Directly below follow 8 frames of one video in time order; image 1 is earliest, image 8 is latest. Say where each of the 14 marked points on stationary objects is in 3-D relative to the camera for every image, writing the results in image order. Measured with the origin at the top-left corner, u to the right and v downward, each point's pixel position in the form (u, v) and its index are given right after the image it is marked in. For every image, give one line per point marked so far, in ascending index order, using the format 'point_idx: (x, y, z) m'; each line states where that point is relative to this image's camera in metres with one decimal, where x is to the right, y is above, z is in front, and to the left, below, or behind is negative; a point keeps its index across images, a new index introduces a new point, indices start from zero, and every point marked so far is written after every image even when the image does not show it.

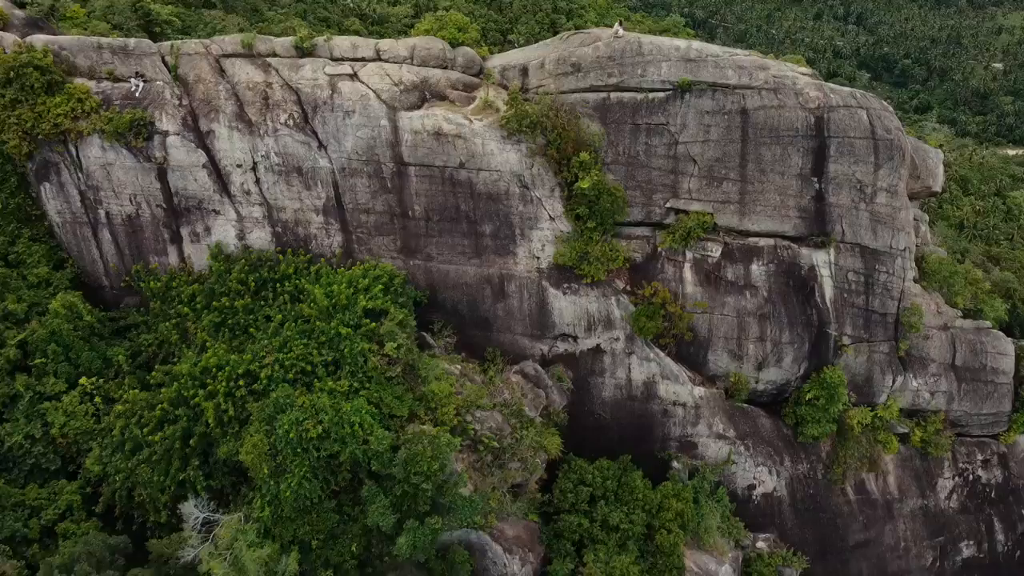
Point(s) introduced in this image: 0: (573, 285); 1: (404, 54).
0: (+1.0, 0.0, +12.8) m
1: (-1.7, +3.7, +12.7) m
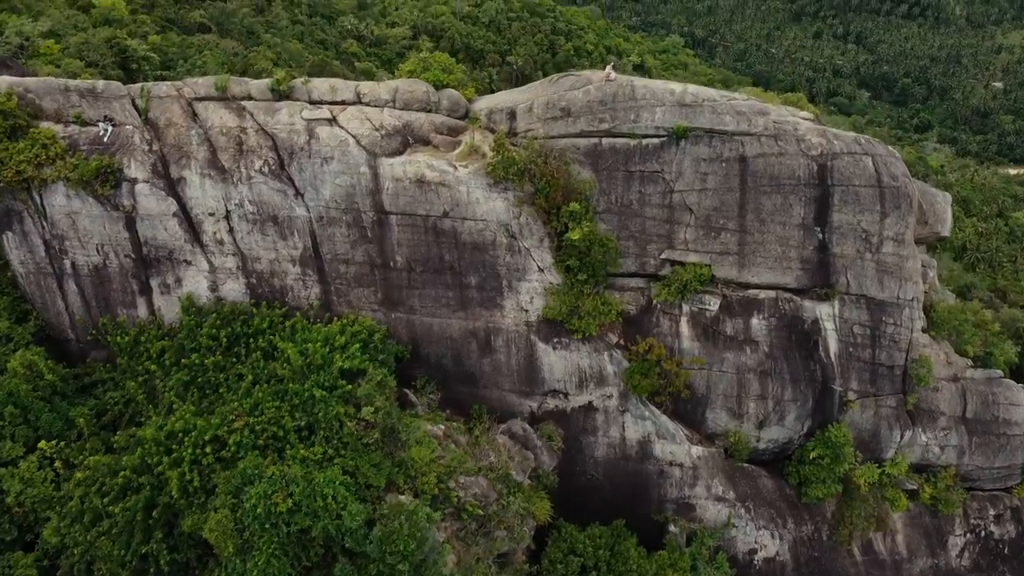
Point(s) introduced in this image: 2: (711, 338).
0: (+0.8, -0.8, +12.1) m
1: (-1.9, +2.9, +12.1) m
2: (+3.0, -0.8, +12.1) m
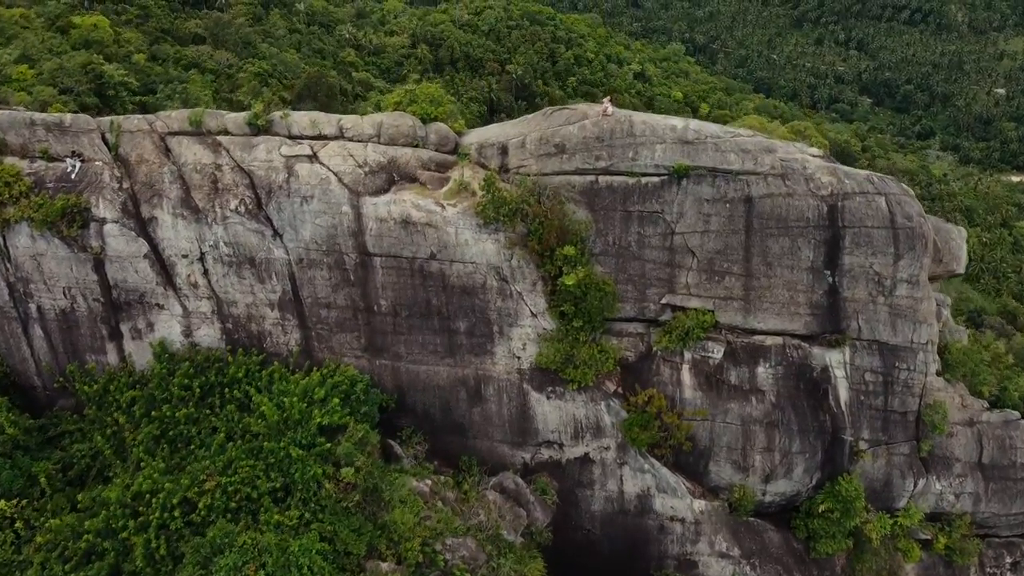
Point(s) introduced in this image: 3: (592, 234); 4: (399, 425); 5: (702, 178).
0: (+0.6, -1.4, +11.4) m
1: (-2.0, +2.2, +11.4) m
2: (+2.9, -1.4, +11.4) m
3: (+1.1, +0.7, +11.1) m
4: (-1.6, -2.0, +11.7) m
5: (+2.5, +1.5, +10.7) m
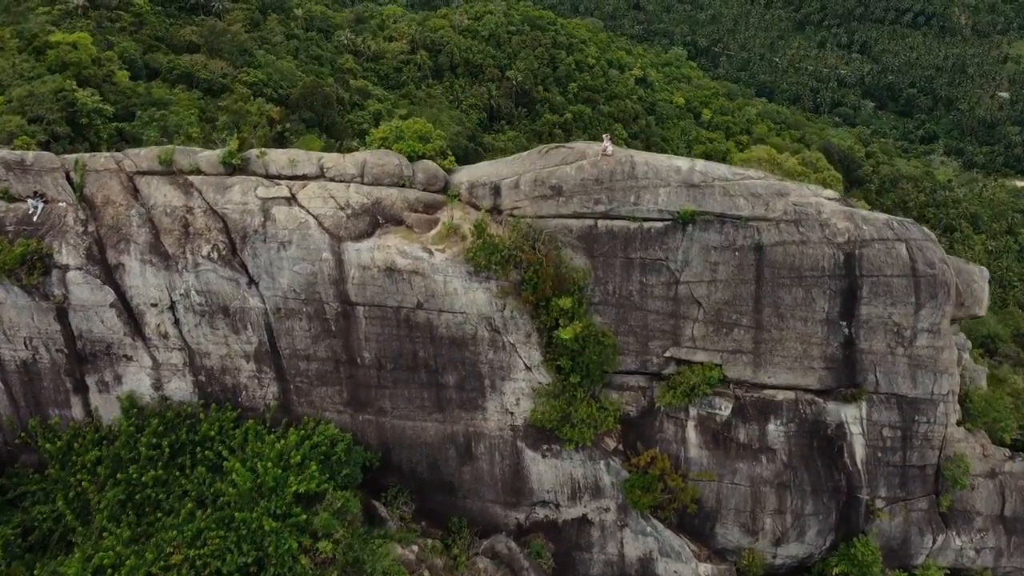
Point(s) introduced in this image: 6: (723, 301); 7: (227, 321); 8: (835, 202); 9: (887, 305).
0: (+0.5, -2.1, +10.7) m
1: (-2.1, +1.5, +10.7) m
2: (+2.8, -2.1, +10.6) m
3: (+1.0, +0.1, +10.3) m
4: (-1.7, -2.6, +11.0) m
5: (+2.4, +0.8, +9.9) m
6: (+2.7, -0.2, +10.2) m
7: (-3.7, -0.4, +10.5) m
8: (+4.1, +1.1, +10.2) m
9: (+4.7, -0.2, +10.2) m
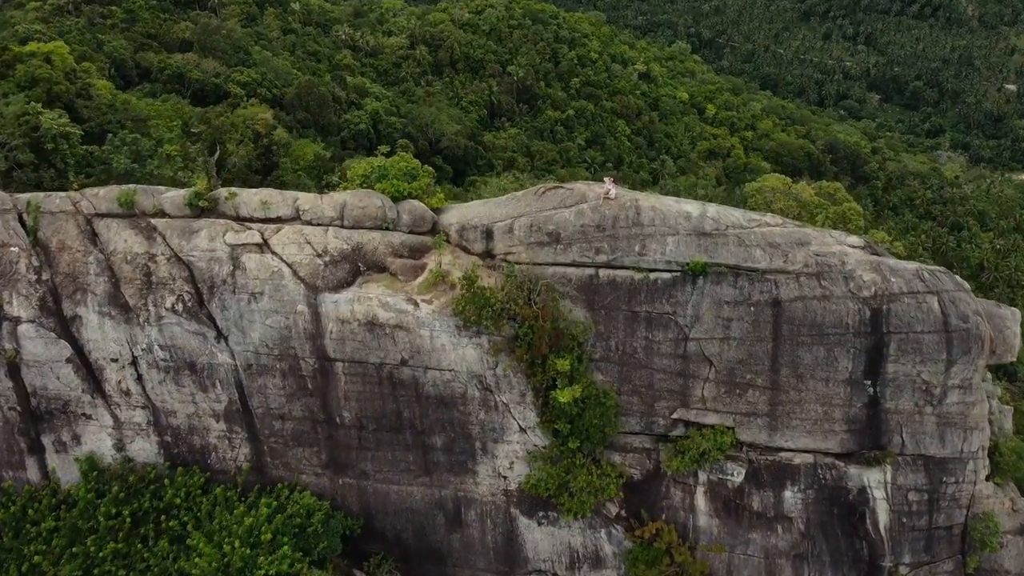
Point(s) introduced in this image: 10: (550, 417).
0: (+0.5, -2.7, +9.8) m
1: (-2.2, +0.9, +9.8) m
2: (+2.7, -2.7, +9.8) m
3: (+0.9, -0.6, +9.4) m
4: (-1.8, -3.3, +10.1) m
5: (+2.4, +0.1, +9.0) m
6: (+2.6, -0.8, +9.3) m
7: (-3.8, -1.1, +9.6) m
8: (+4.0, +0.4, +9.3) m
9: (+4.6, -0.9, +9.2) m
10: (+0.5, -1.5, +9.5) m
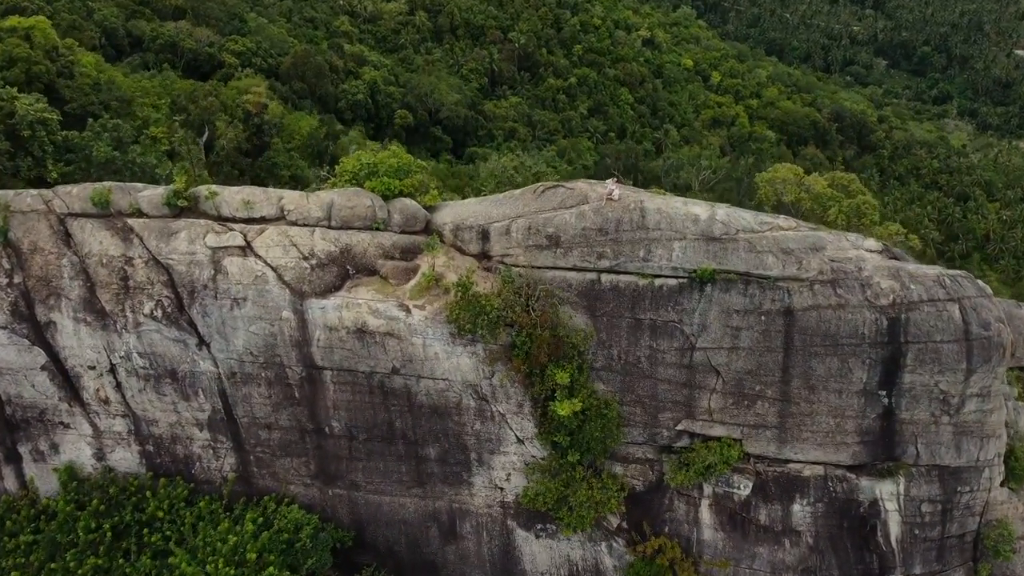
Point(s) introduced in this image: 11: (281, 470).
0: (+0.4, -2.8, +9.4) m
1: (-2.2, +0.9, +9.2) m
2: (+2.6, -2.8, +9.4) m
3: (+0.9, -0.6, +8.9) m
4: (-1.9, -3.3, +9.7) m
5: (+2.3, 0.0, +8.5) m
6: (+2.5, -0.9, +8.8) m
7: (-3.8, -1.1, +9.2) m
8: (+4.0, +0.4, +8.8) m
9: (+4.6, -0.9, +8.8) m
10: (+0.4, -1.6, +9.0) m
11: (-2.7, -2.1, +9.5) m
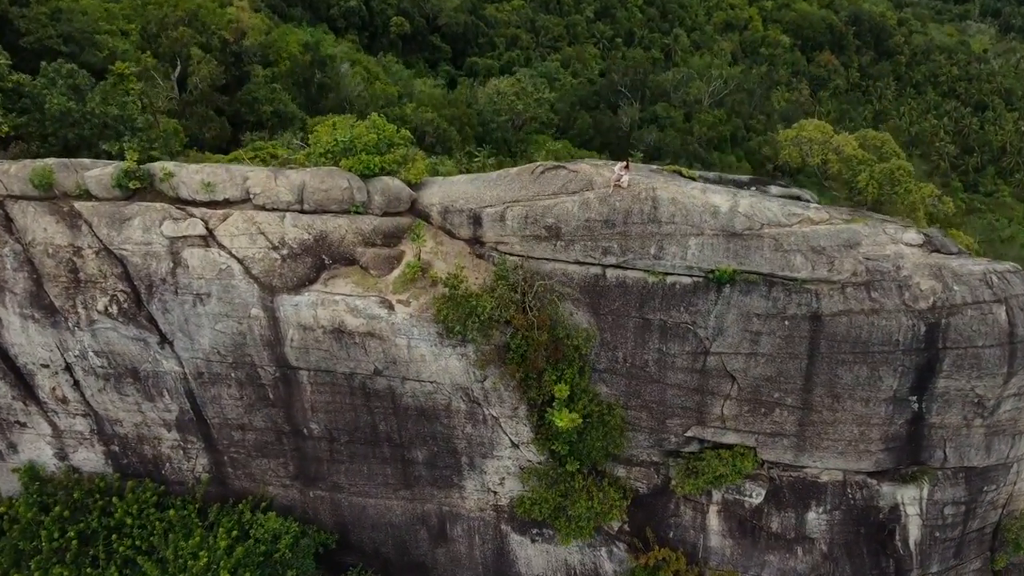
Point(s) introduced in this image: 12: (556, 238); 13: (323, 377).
0: (+0.4, -2.7, +8.8) m
1: (-2.3, +0.9, +8.2) m
2: (+2.6, -2.7, +8.8) m
3: (+0.8, -0.6, +8.1) m
4: (-1.9, -3.1, +9.2) m
5: (+2.3, 0.0, +7.6) m
6: (+2.5, -0.9, +8.0) m
7: (-3.9, -1.0, +8.4) m
8: (+3.9, +0.4, +7.8) m
9: (+4.5, -0.9, +7.9) m
10: (+0.4, -1.5, +8.3) m
11: (-2.8, -2.0, +8.8) m
12: (+0.4, +0.5, +7.9) m
13: (-1.9, -0.9, +8.2) m
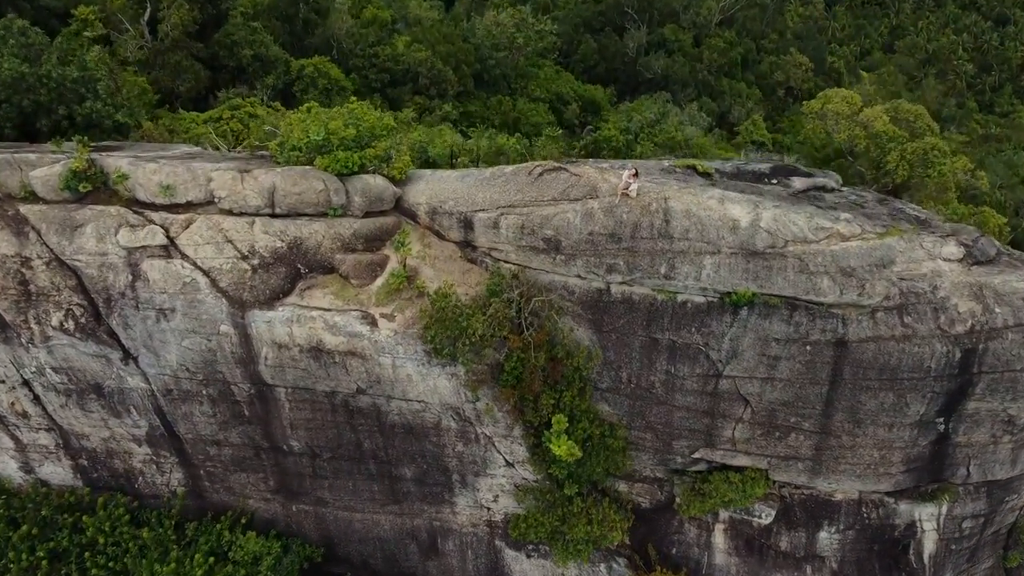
0: (+0.3, -2.7, +8.4) m
1: (-2.3, +0.8, +7.4) m
2: (+2.5, -2.7, +8.3) m
3: (+0.8, -0.7, +7.4) m
4: (-2.0, -3.1, +8.8) m
5: (+2.2, -0.2, +6.8) m
6: (+2.4, -1.0, +7.3) m
7: (-3.9, -1.1, +7.8) m
8: (+3.9, +0.2, +7.0) m
9: (+4.5, -1.1, +7.3) m
10: (+0.3, -1.6, +7.7) m
11: (-2.8, -2.0, +8.3) m
12: (+0.4, +0.4, +7.1) m
13: (-2.0, -1.0, +7.6) m
